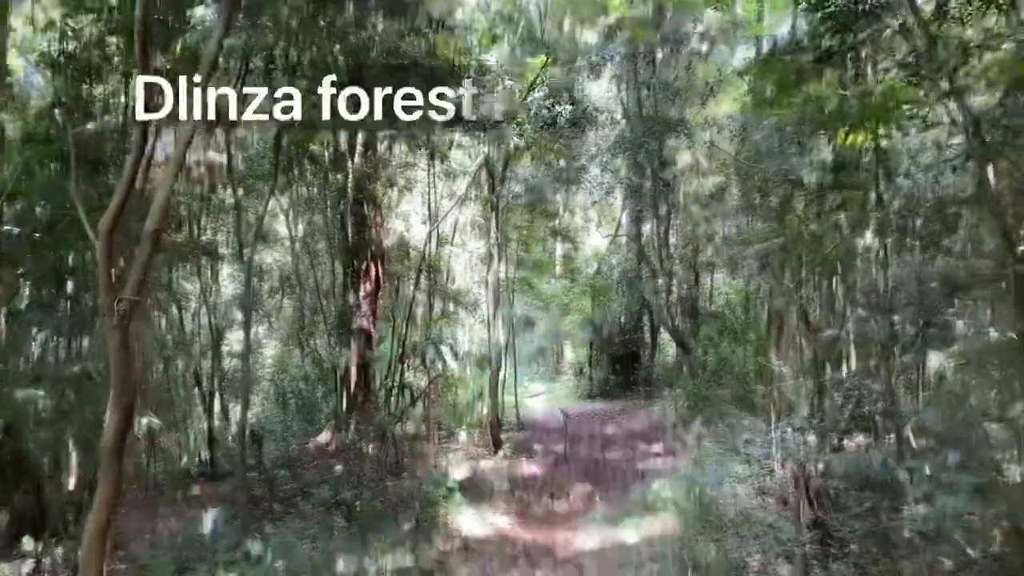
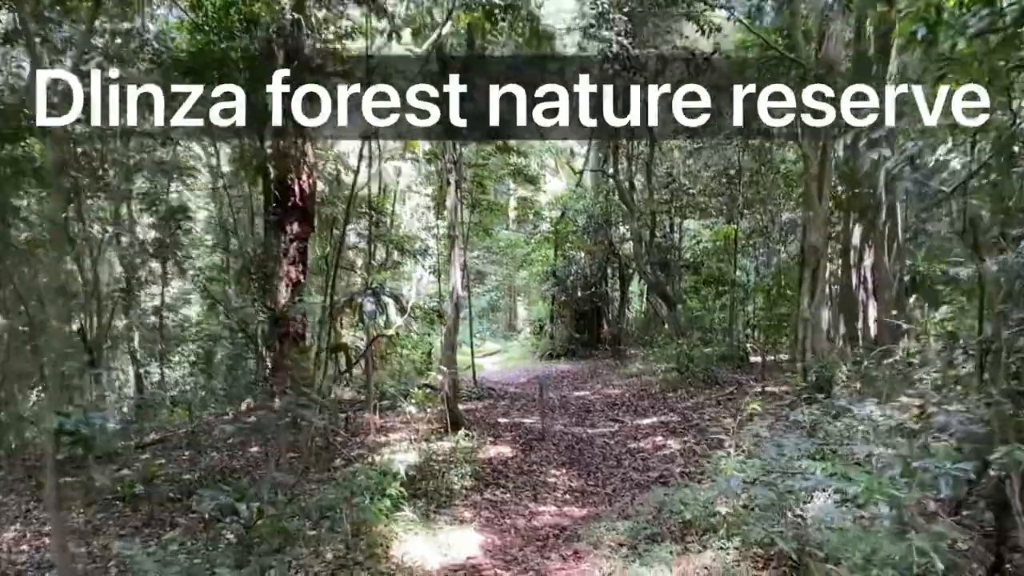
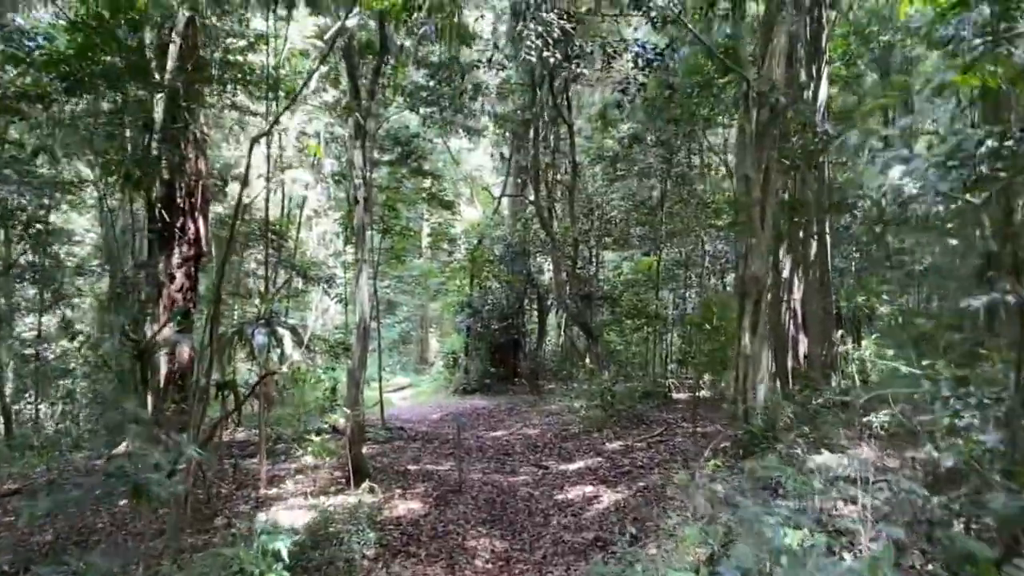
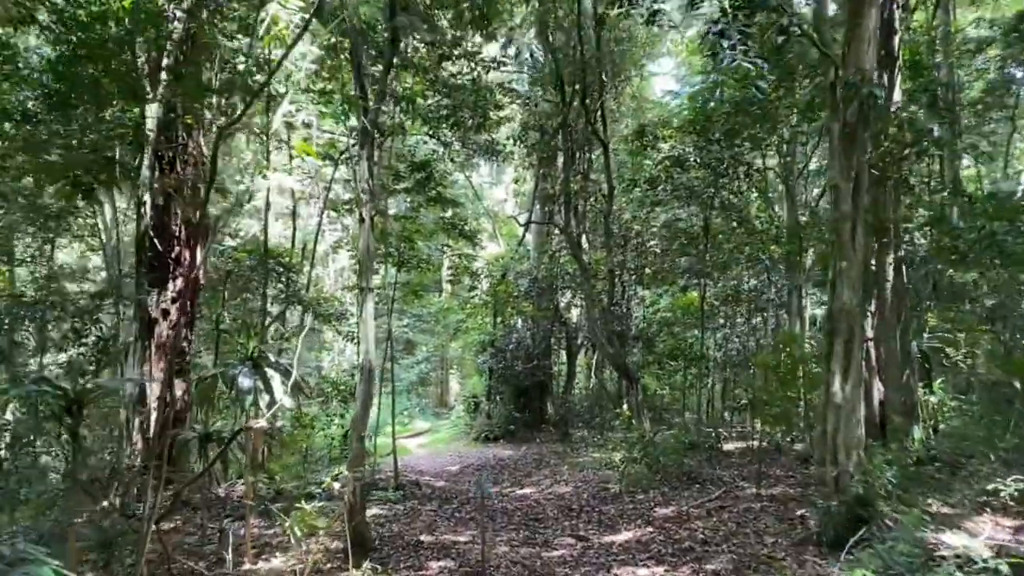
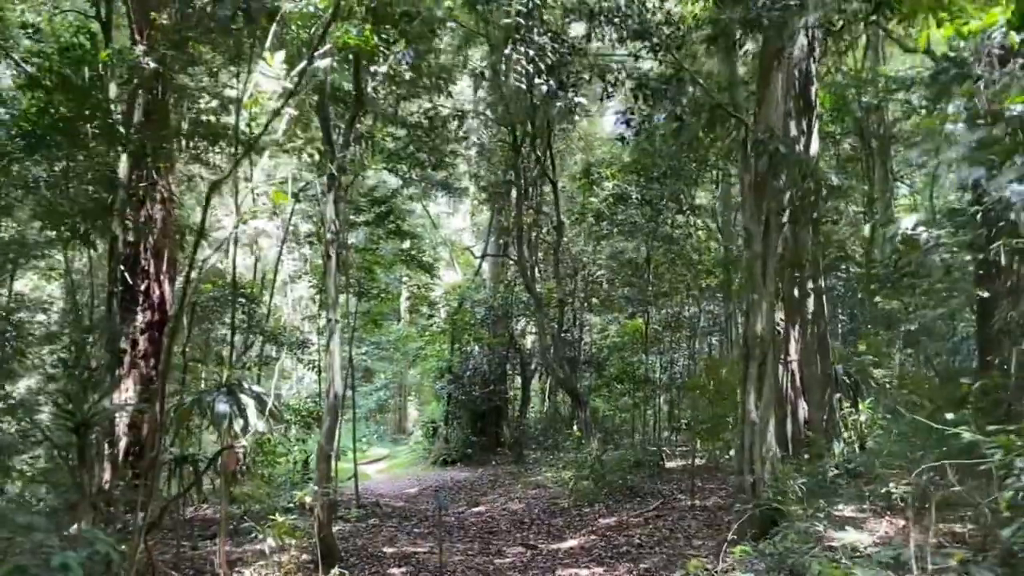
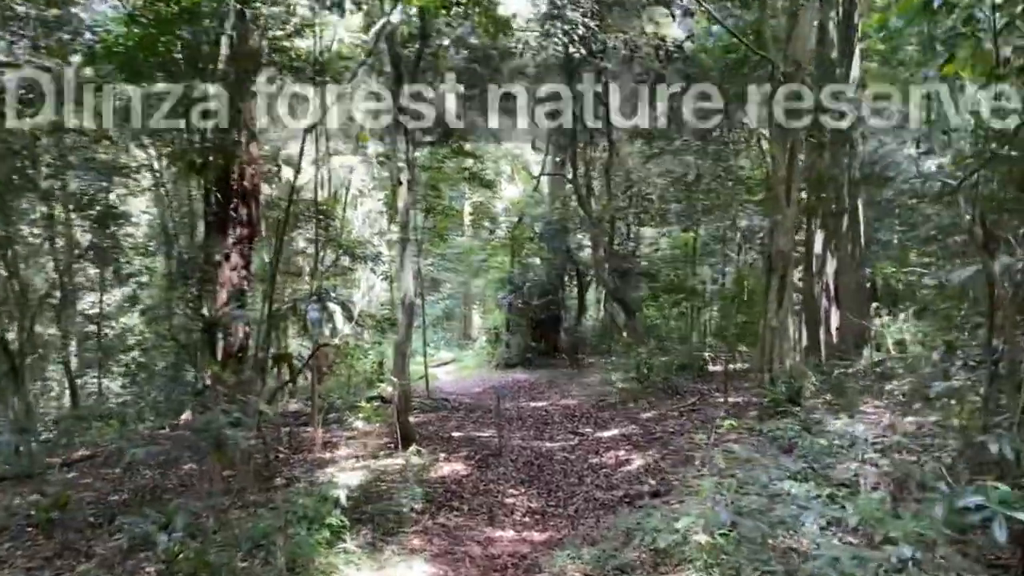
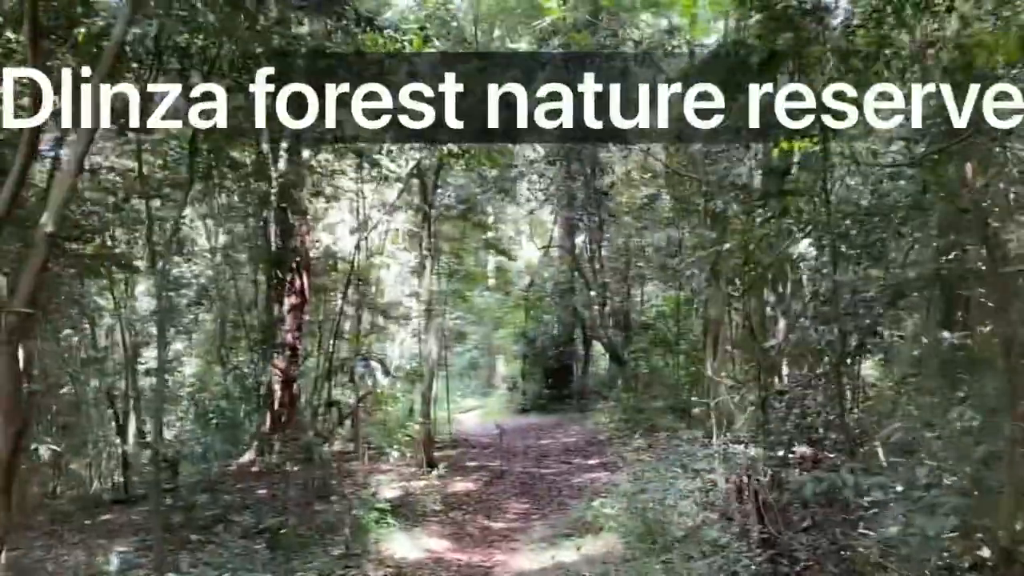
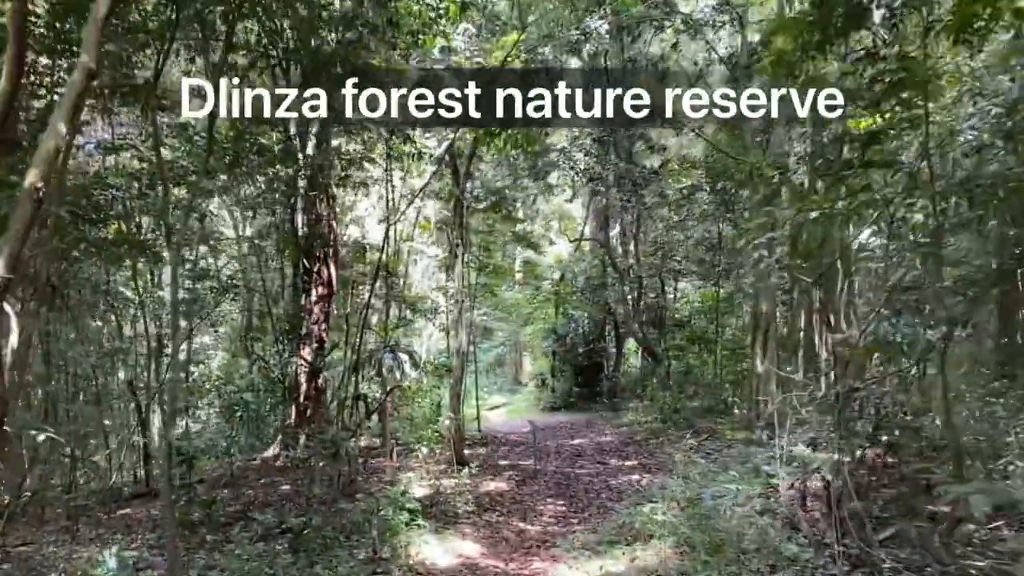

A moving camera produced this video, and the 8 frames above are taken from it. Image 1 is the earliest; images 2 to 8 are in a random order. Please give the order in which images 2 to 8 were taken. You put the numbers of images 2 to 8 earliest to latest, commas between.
7, 8, 2, 6, 3, 5, 4
